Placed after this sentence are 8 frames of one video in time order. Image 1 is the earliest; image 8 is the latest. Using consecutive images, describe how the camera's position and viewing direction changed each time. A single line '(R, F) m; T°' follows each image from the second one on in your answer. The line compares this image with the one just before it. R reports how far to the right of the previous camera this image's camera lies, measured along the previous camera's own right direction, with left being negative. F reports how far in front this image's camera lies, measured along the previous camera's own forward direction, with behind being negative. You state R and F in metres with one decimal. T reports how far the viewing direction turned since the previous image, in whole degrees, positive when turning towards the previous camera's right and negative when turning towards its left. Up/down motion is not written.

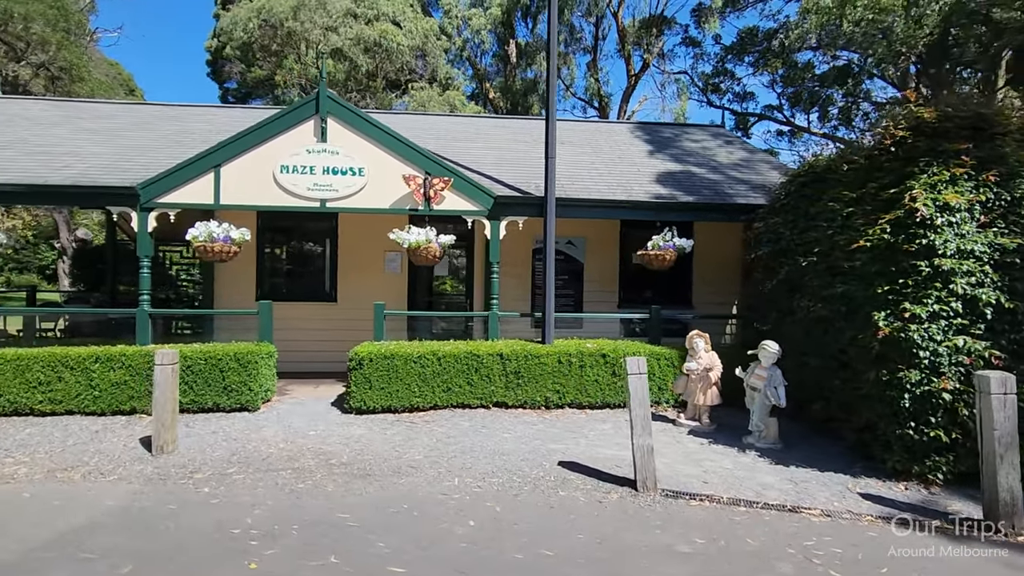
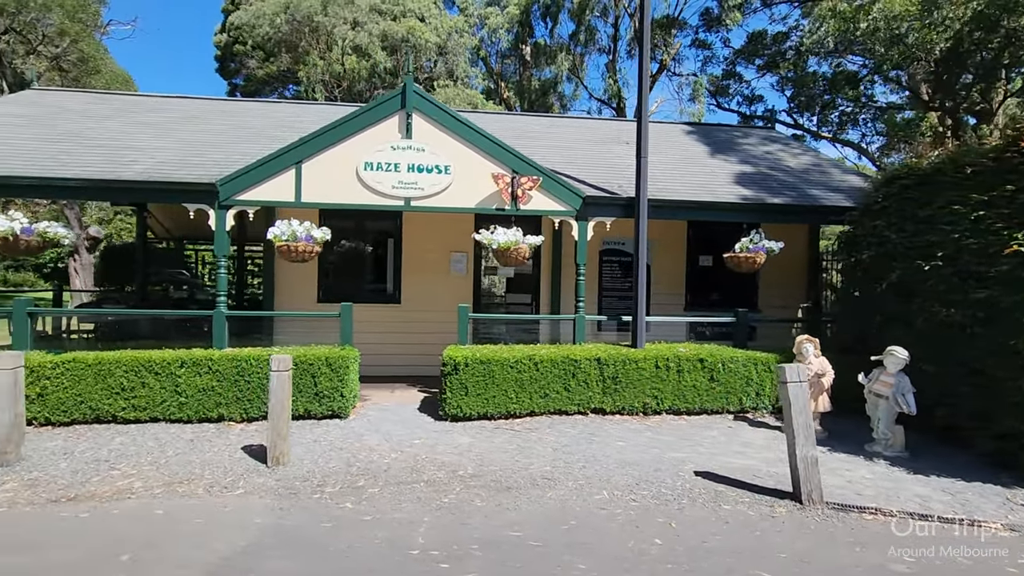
(-1.6, +0.3) m; +1°
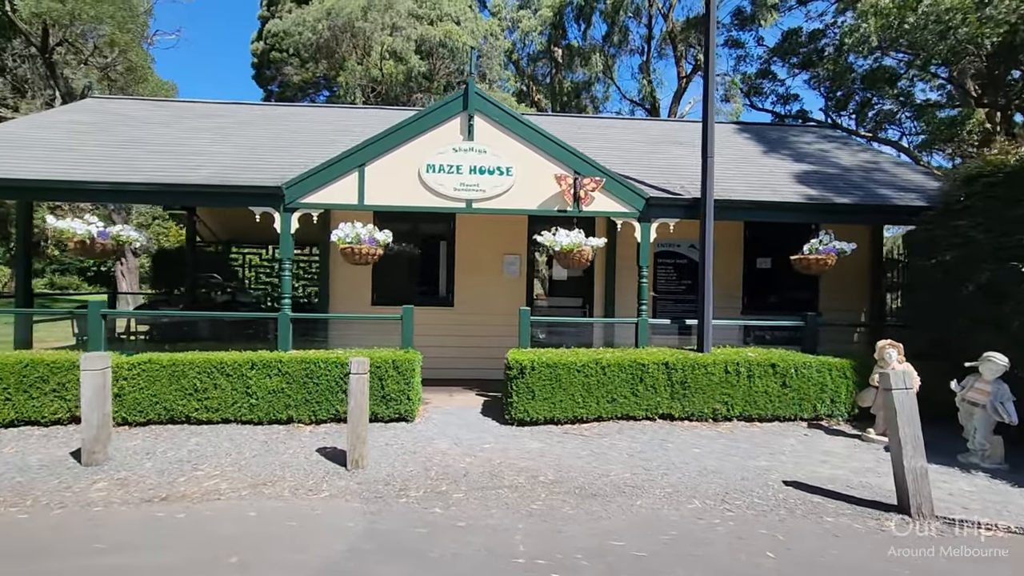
(-0.7, +0.1) m; -2°
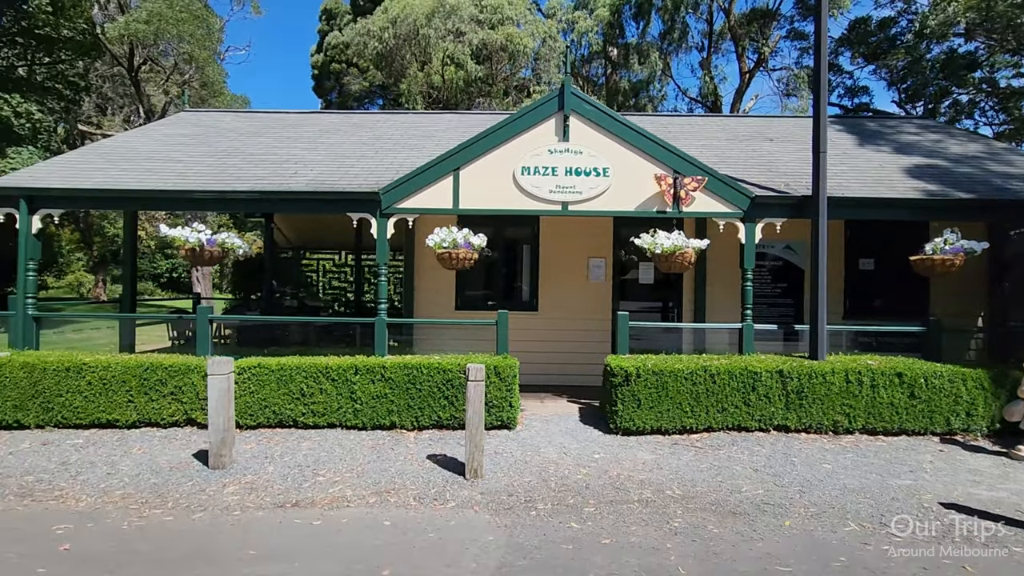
(-0.9, +0.2) m; -5°
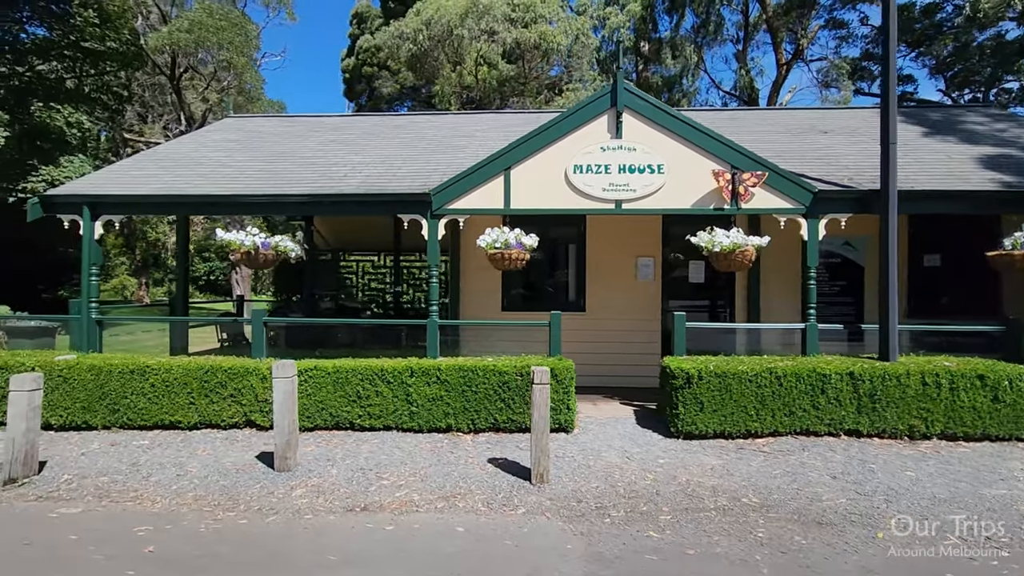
(-0.4, +0.1) m; -3°
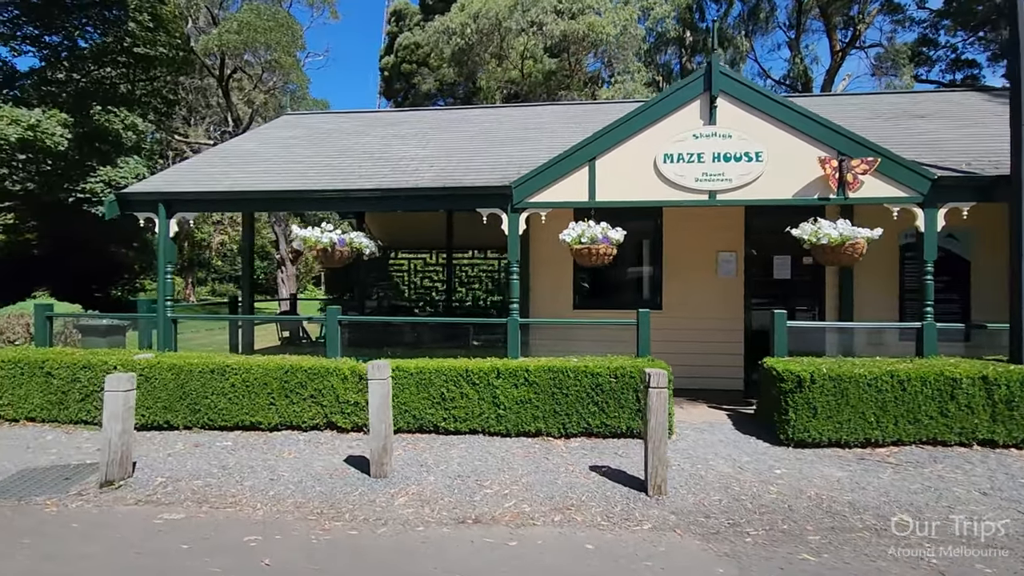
(-0.9, +0.4) m; -3°
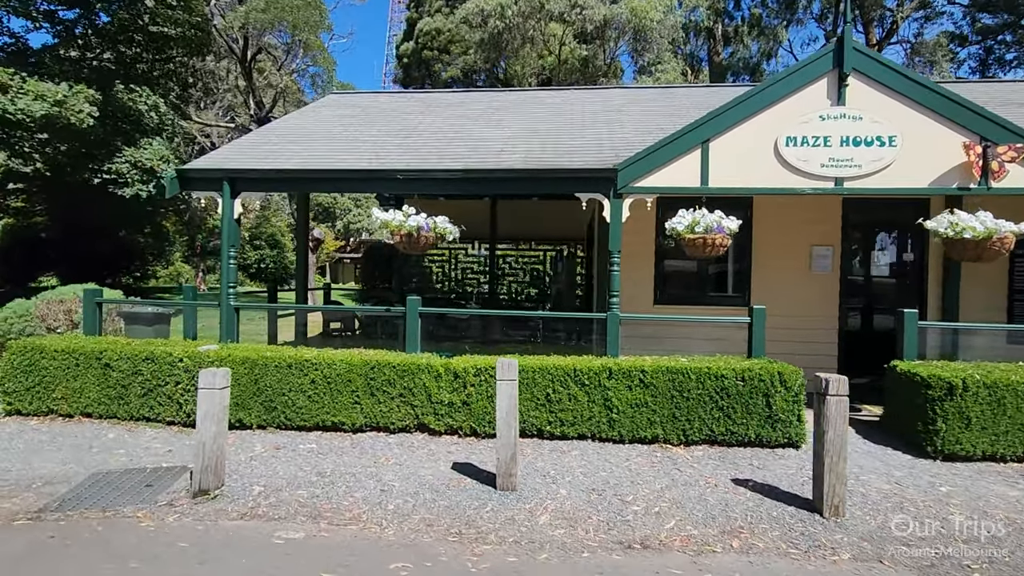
(-1.4, +0.6) m; 0°
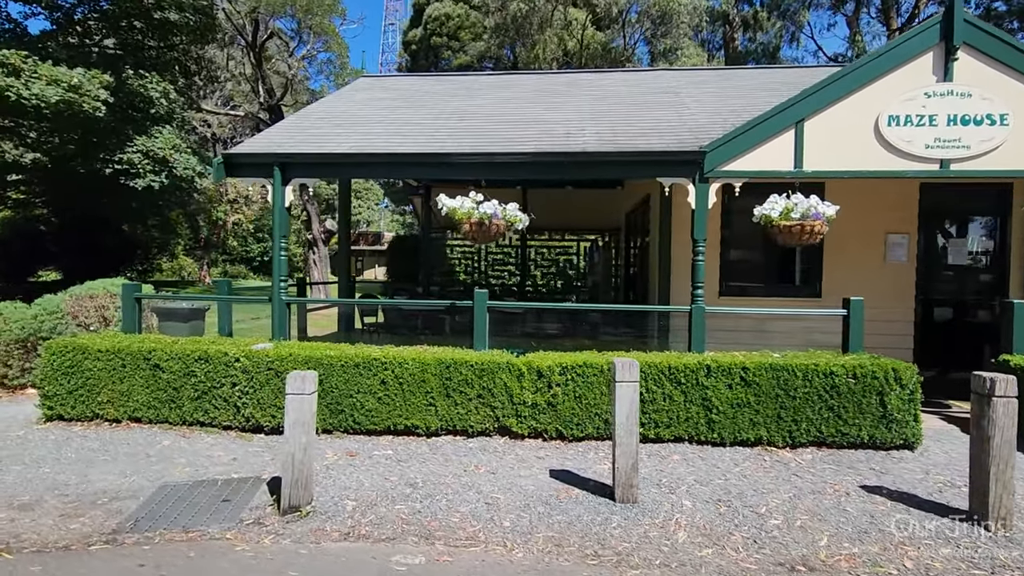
(-1.1, +0.5) m; +1°
